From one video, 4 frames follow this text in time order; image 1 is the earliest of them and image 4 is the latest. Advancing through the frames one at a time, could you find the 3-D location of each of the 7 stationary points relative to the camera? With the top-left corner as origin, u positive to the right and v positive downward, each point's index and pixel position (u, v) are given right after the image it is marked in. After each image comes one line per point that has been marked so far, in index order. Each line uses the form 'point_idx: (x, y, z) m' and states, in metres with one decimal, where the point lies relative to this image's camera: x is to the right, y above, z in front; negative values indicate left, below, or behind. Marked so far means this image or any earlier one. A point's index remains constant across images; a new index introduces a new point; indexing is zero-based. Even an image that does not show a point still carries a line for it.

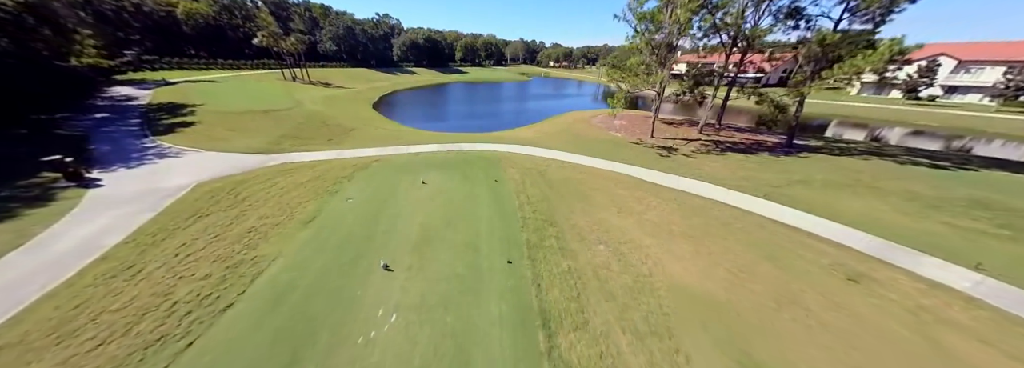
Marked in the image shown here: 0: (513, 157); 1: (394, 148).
0: (+0.1, +1.9, +16.7) m
1: (-8.7, +2.6, +18.3) m
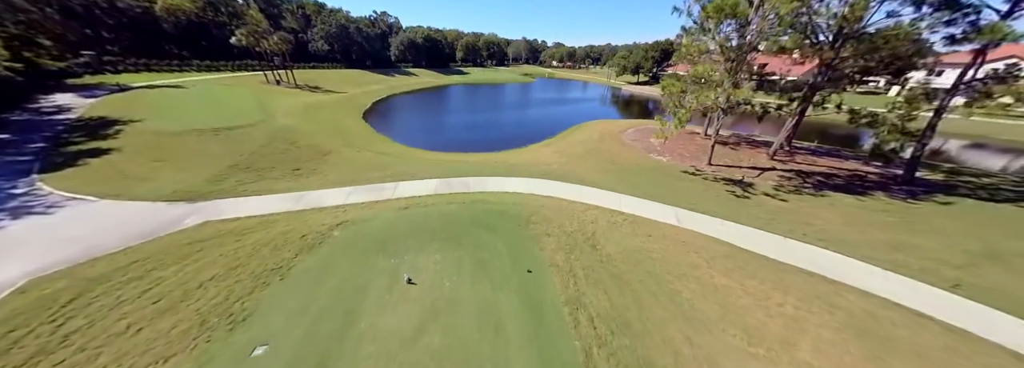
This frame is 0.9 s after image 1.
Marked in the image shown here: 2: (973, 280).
0: (+1.4, -1.0, +11.7) m
1: (-7.3, -0.3, +13.4) m
2: (+15.7, -3.5, +8.4) m
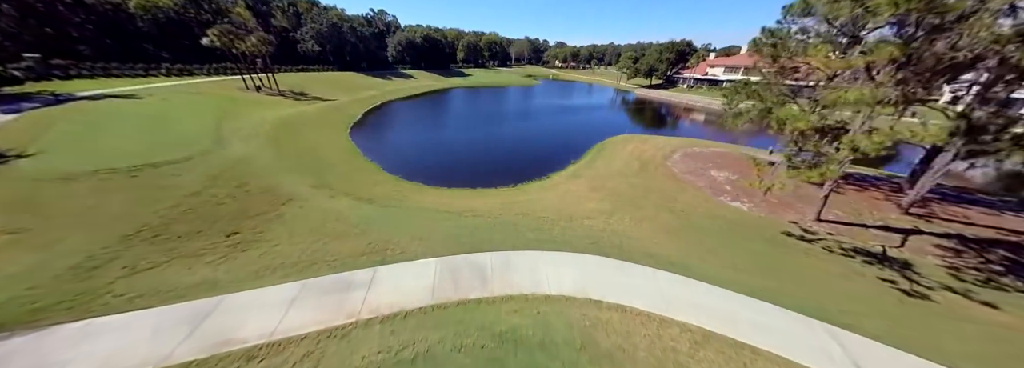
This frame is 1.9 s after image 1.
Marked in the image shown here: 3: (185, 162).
0: (+2.9, -4.3, +6.6) m
1: (-5.9, -3.5, +8.2) m
2: (+17.1, -6.8, +3.3) m
3: (-20.4, +1.6, +15.6) m
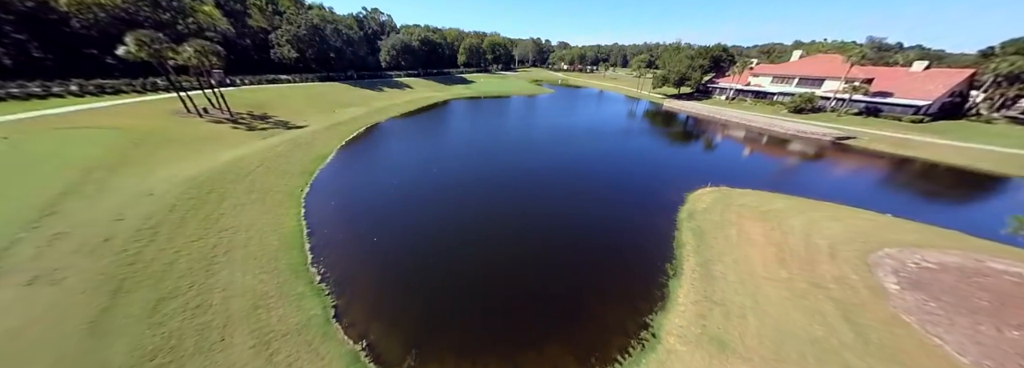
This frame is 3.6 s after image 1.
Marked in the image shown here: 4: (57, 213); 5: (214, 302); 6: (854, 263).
0: (+6.0, -11.3, -3.8) m
1: (-2.7, -10.6, -2.1) m
2: (+20.3, -13.9, -7.1) m
3: (-17.2, -5.5, +5.2) m
4: (-24.2, -1.3, +13.2) m
5: (-12.4, -4.8, +10.5) m
6: (+17.7, -4.0, +12.9) m
